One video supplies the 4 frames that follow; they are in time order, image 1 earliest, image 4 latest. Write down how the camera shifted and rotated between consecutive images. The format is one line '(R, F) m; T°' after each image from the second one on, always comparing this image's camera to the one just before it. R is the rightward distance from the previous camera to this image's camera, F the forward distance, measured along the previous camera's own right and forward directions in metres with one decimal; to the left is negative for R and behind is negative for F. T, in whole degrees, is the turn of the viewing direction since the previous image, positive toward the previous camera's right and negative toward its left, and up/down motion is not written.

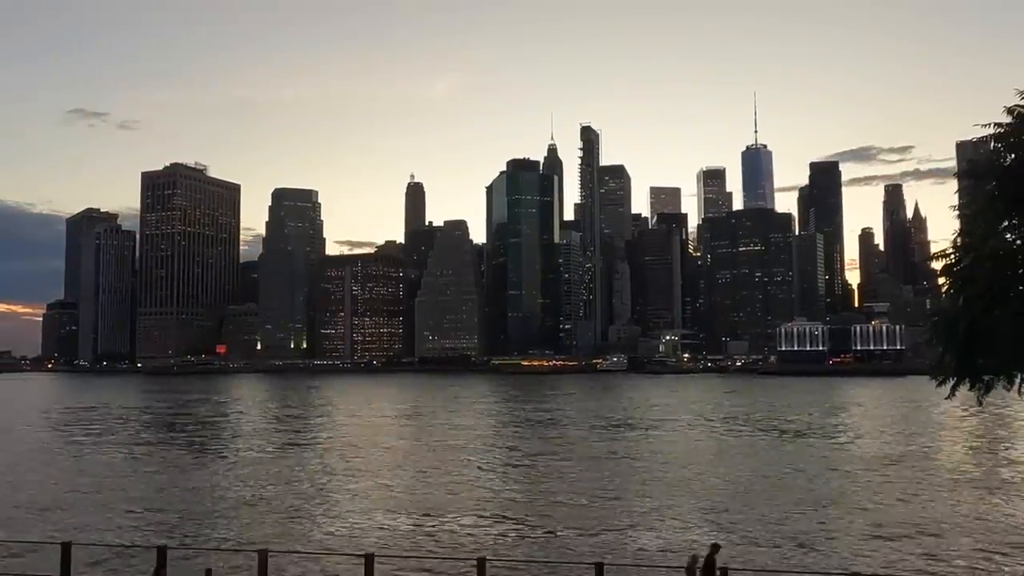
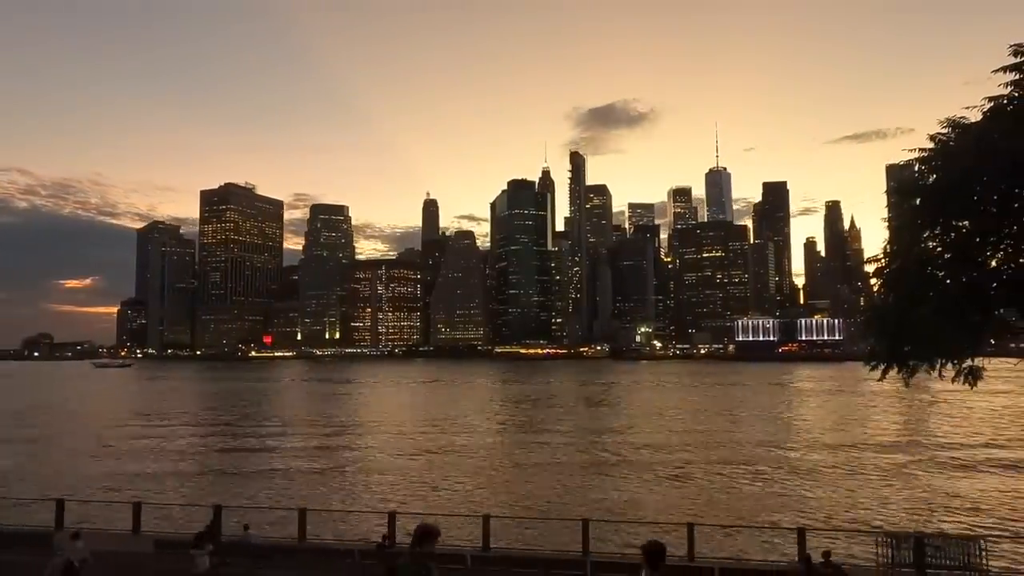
(+0.3, -5.9) m; -1°
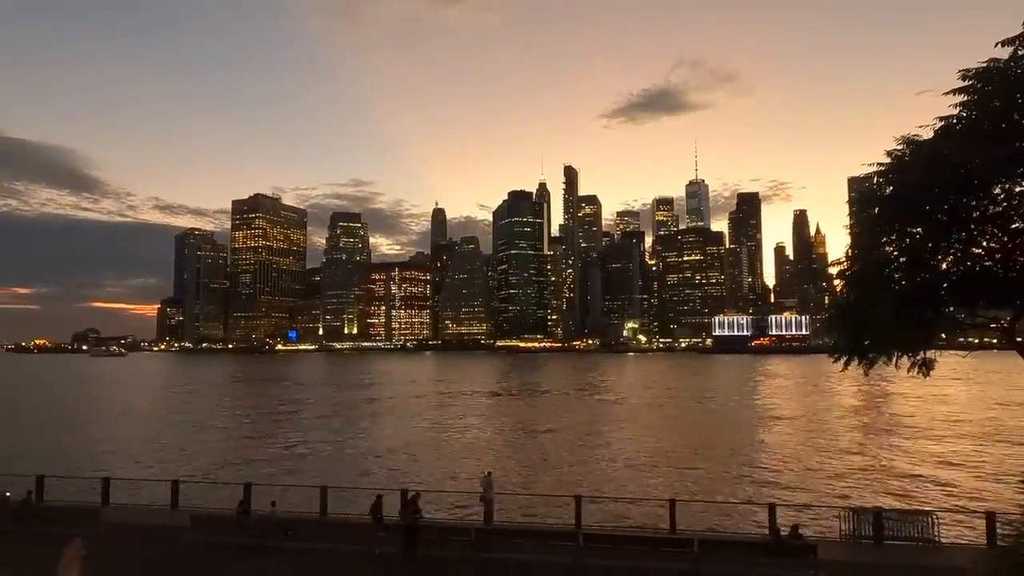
(+0.3, -4.3) m; 0°
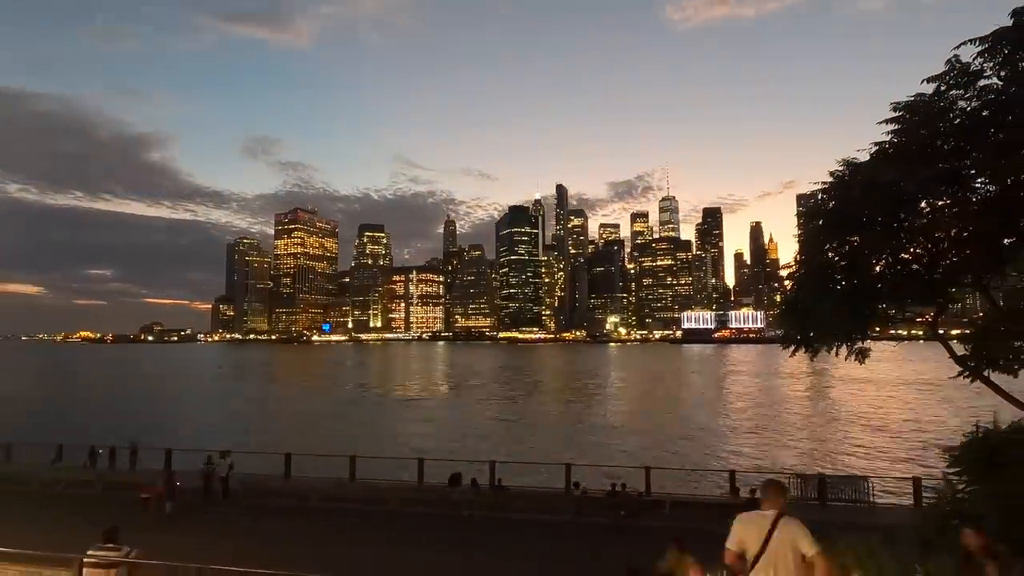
(+0.5, -7.5) m; -1°
